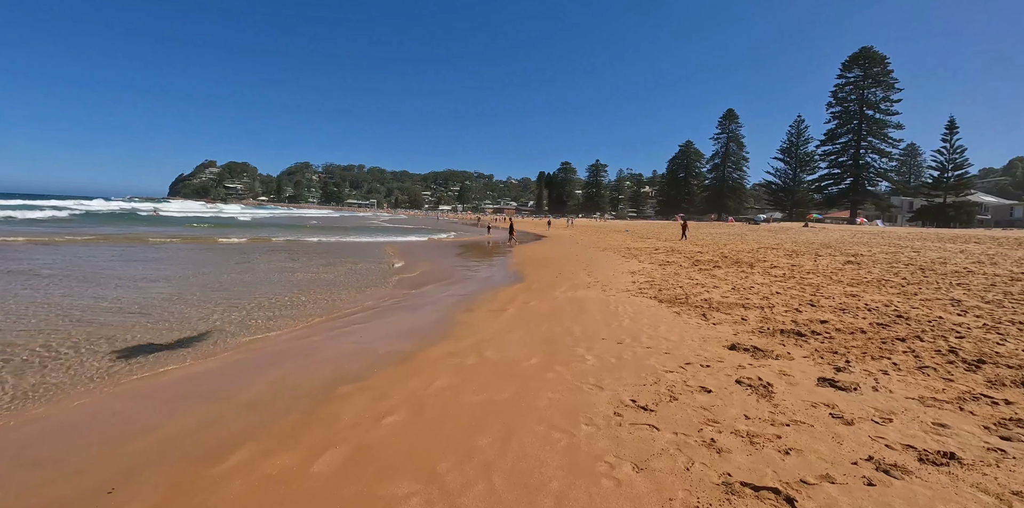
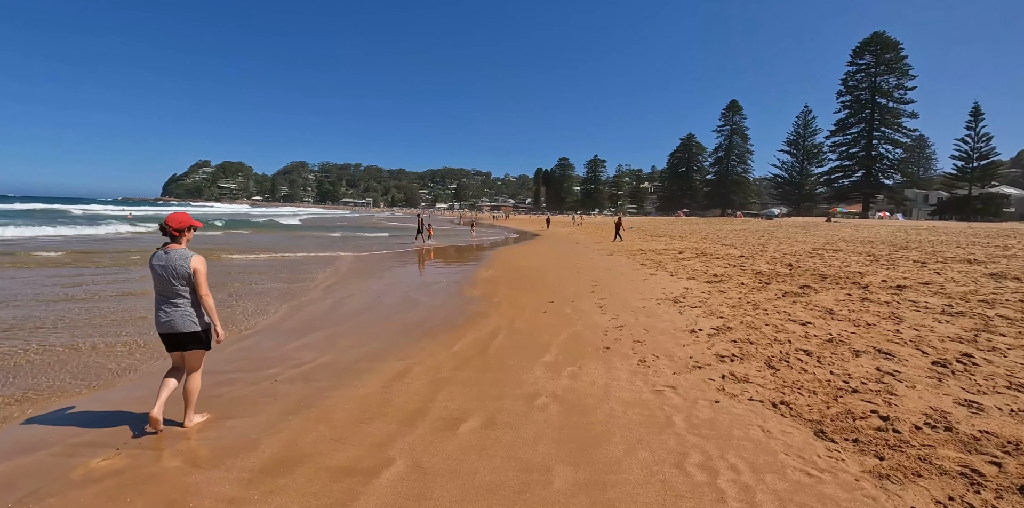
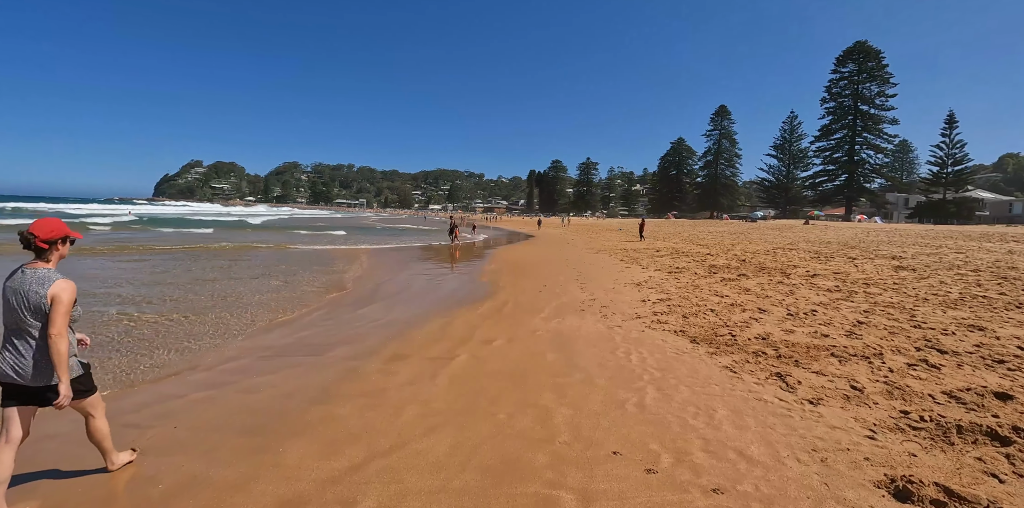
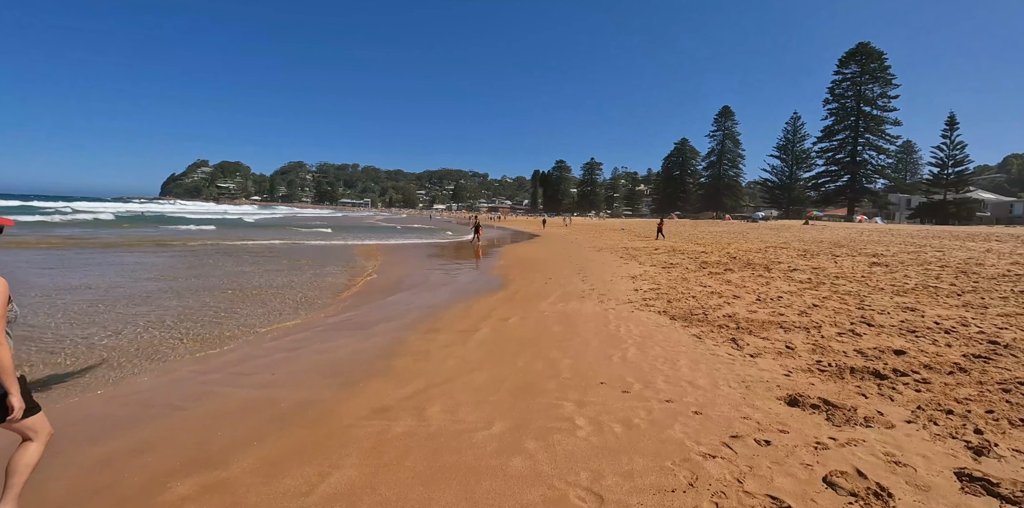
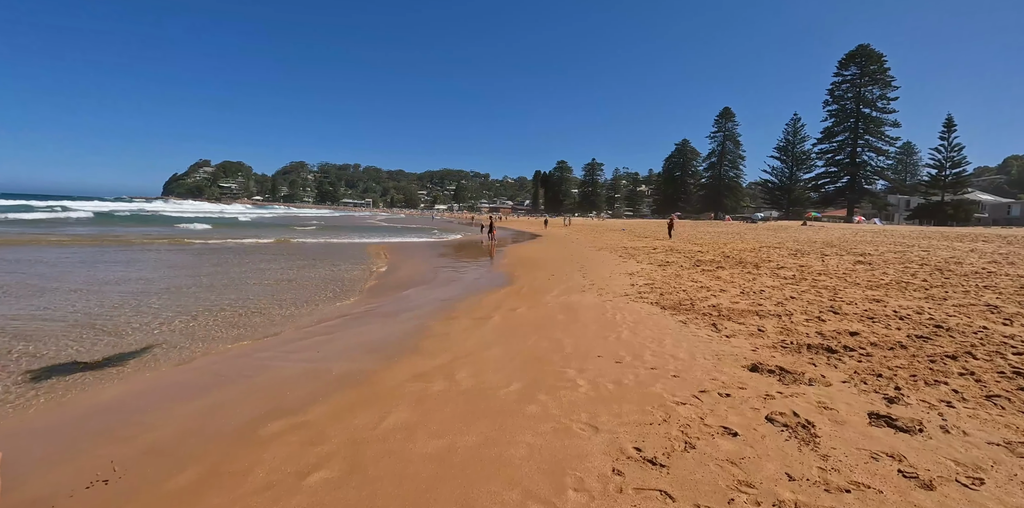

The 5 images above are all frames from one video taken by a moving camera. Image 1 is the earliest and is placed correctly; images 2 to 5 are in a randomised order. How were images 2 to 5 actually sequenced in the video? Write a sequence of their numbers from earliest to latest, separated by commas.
5, 4, 3, 2
